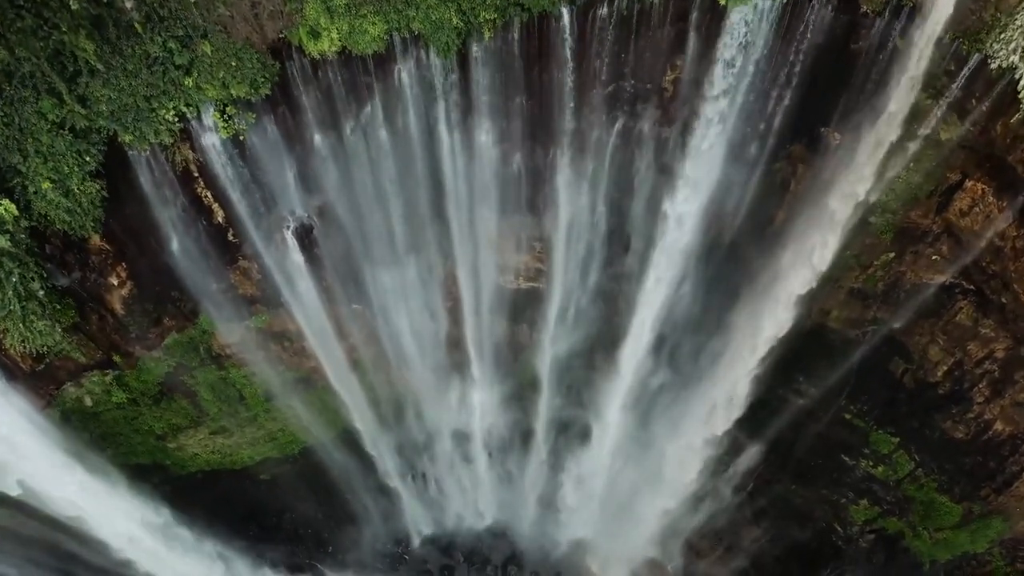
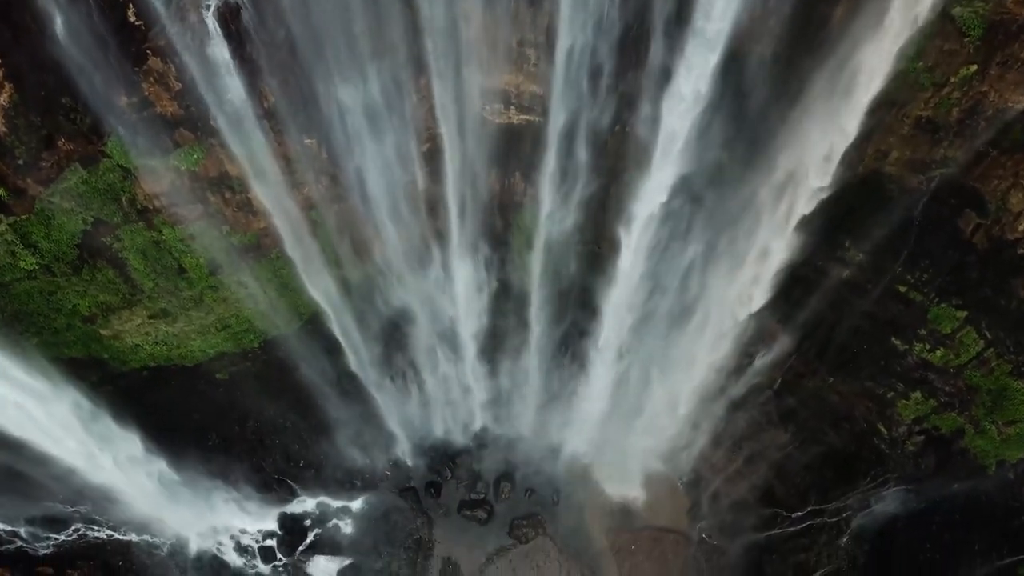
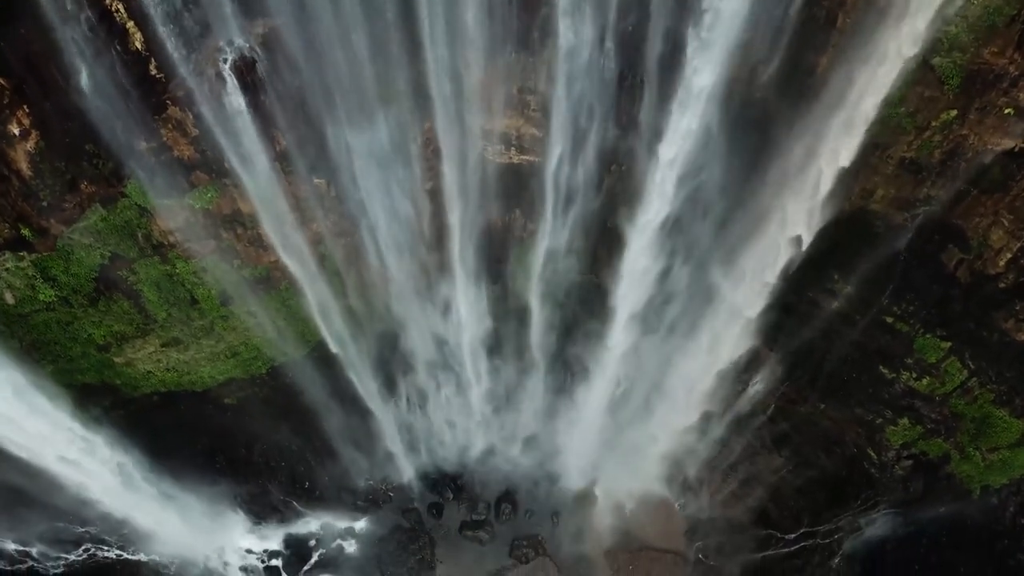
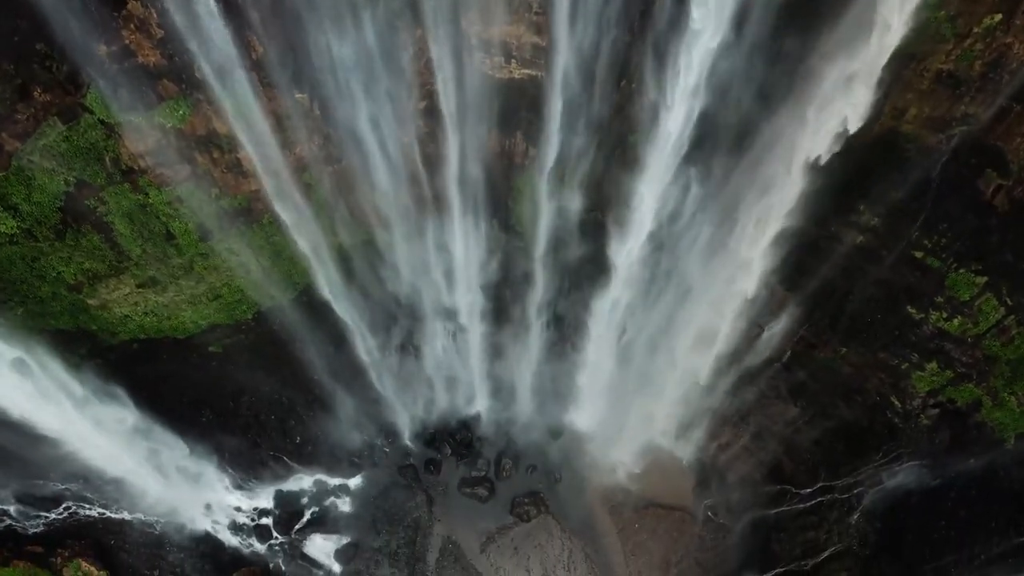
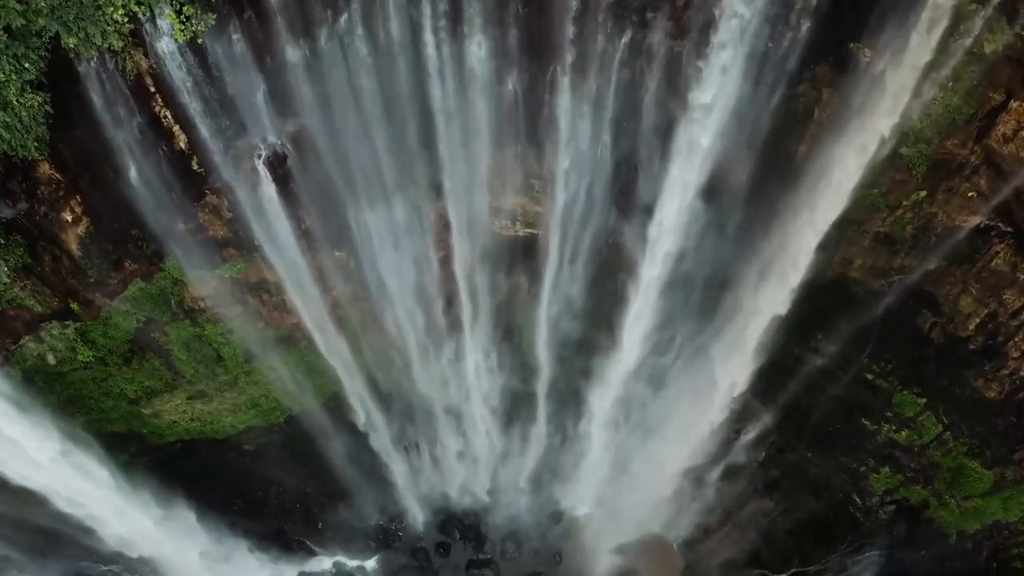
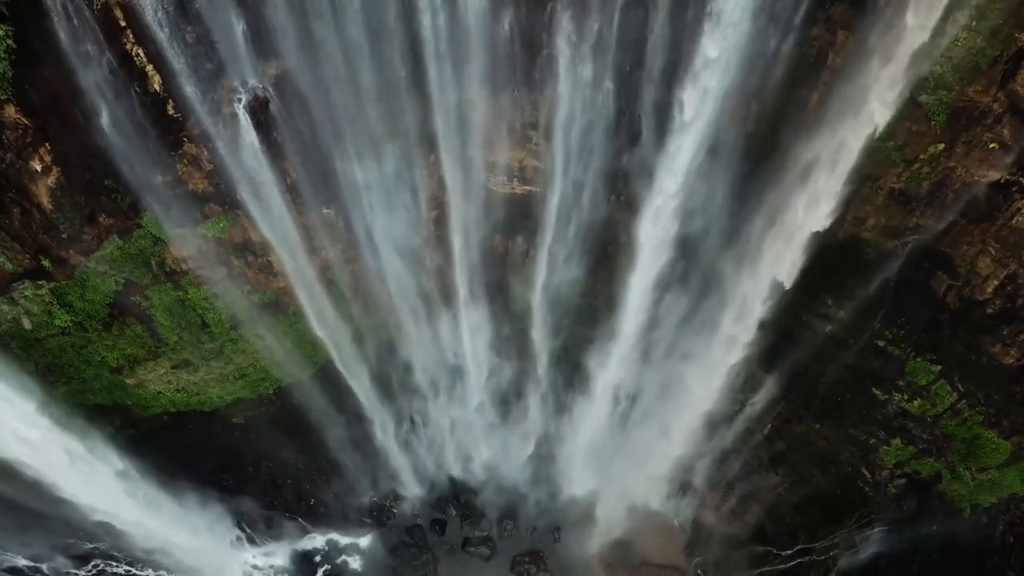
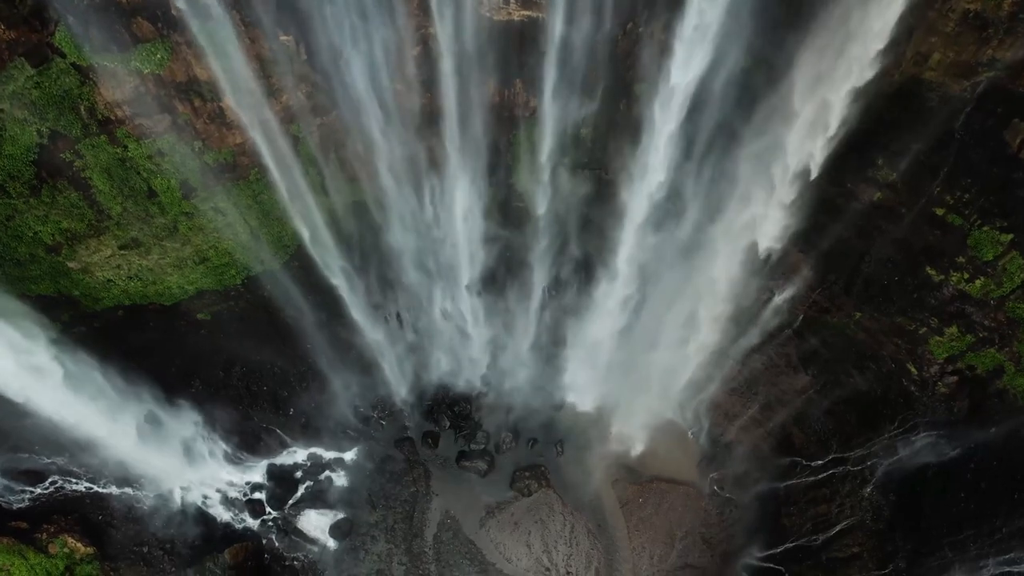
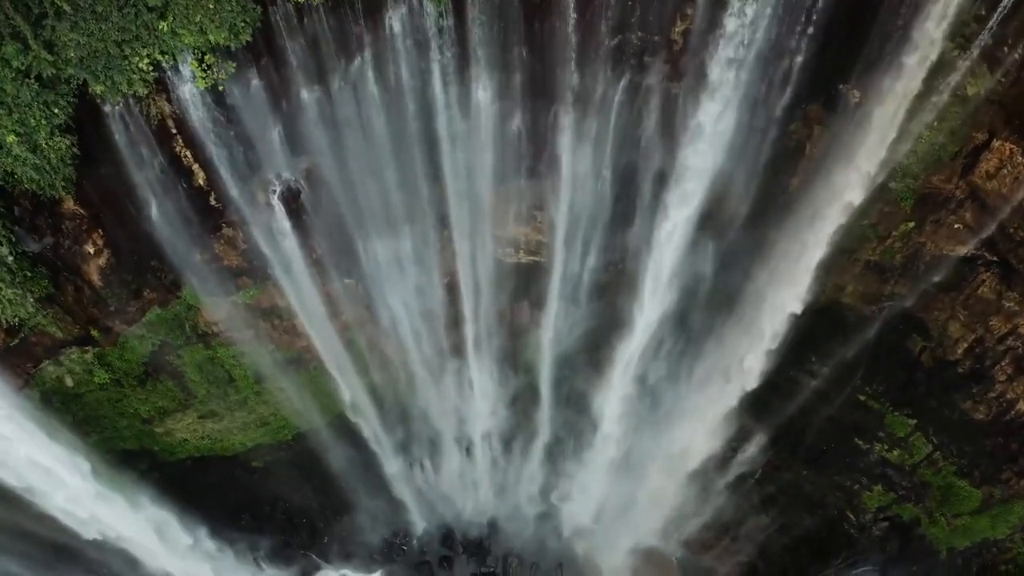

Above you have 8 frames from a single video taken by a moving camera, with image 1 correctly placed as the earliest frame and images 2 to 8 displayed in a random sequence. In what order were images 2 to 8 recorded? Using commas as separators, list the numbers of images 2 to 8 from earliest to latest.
8, 5, 6, 3, 2, 4, 7
